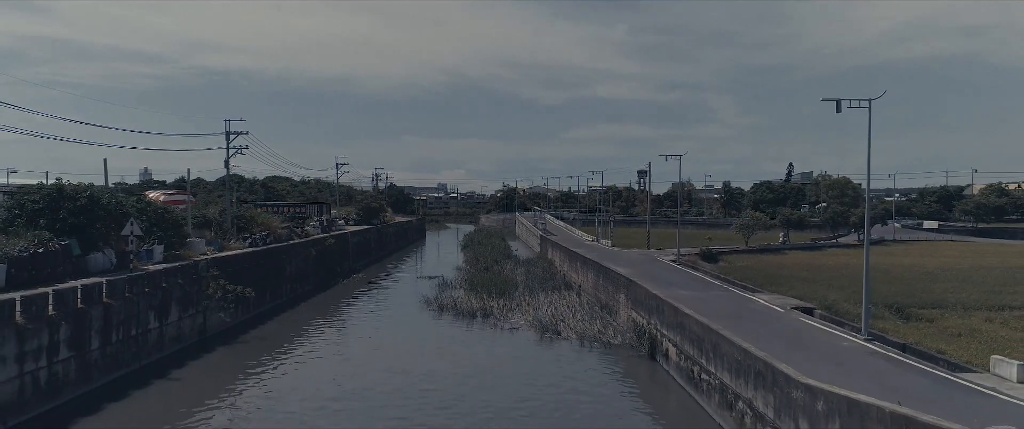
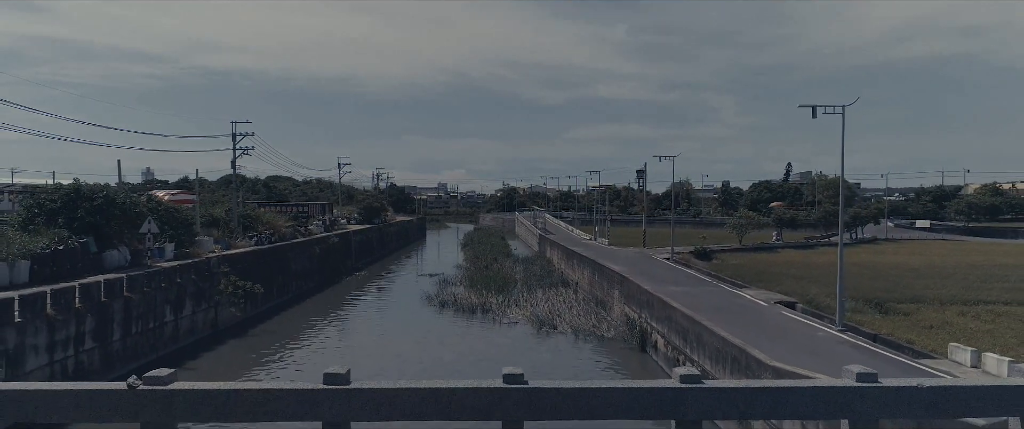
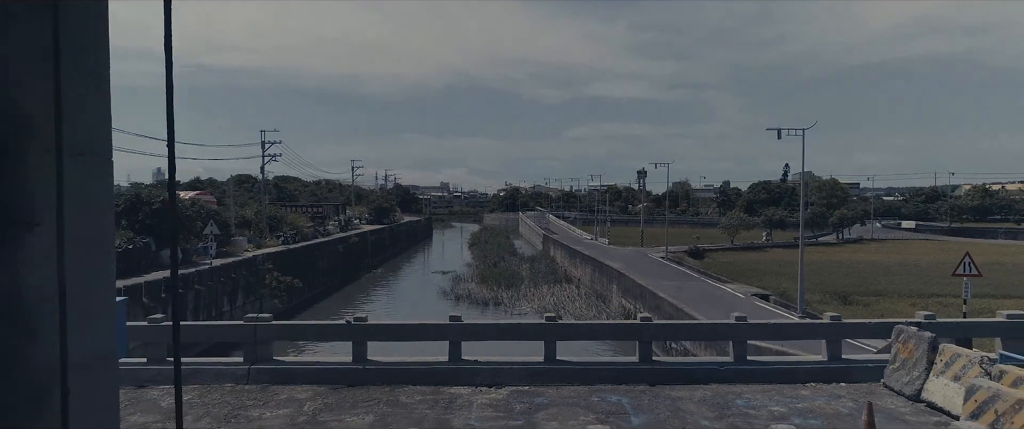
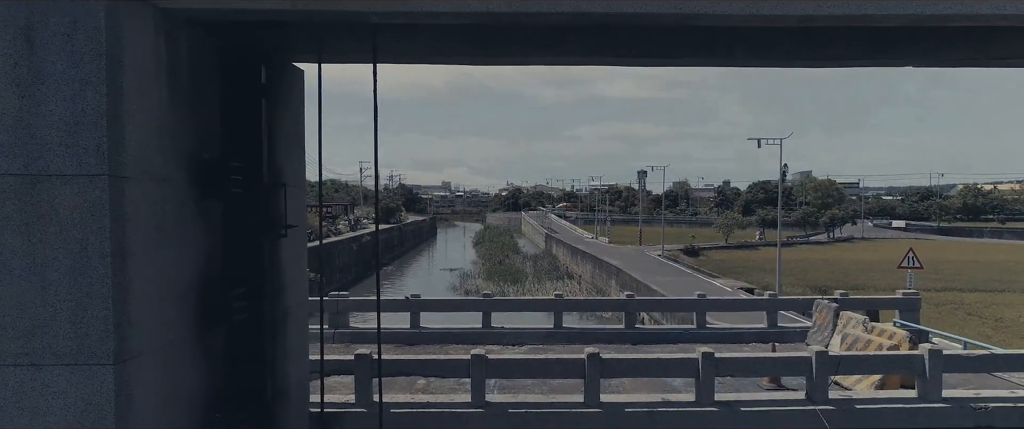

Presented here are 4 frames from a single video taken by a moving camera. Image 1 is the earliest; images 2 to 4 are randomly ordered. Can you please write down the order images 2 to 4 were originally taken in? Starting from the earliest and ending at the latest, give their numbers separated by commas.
2, 3, 4
